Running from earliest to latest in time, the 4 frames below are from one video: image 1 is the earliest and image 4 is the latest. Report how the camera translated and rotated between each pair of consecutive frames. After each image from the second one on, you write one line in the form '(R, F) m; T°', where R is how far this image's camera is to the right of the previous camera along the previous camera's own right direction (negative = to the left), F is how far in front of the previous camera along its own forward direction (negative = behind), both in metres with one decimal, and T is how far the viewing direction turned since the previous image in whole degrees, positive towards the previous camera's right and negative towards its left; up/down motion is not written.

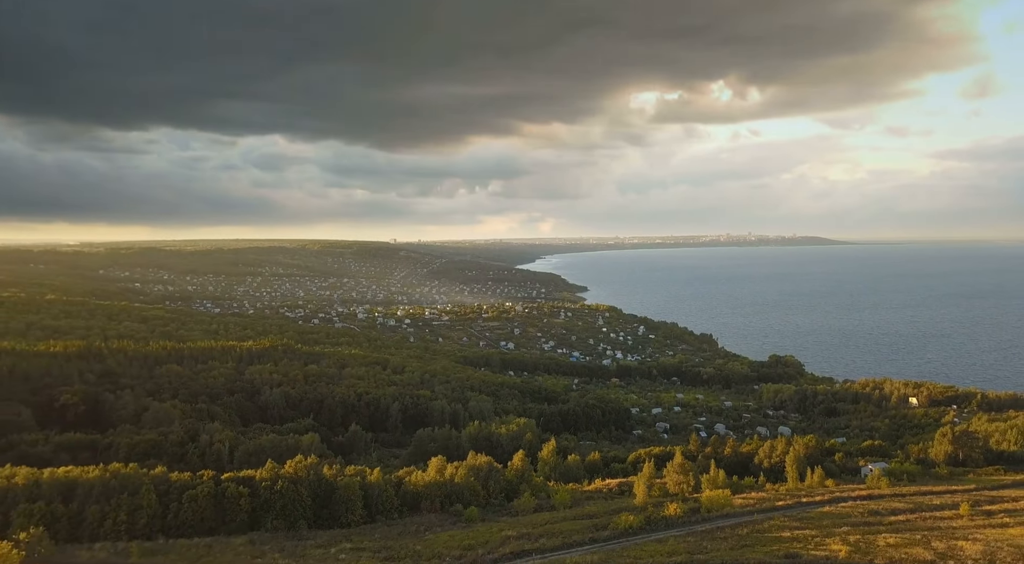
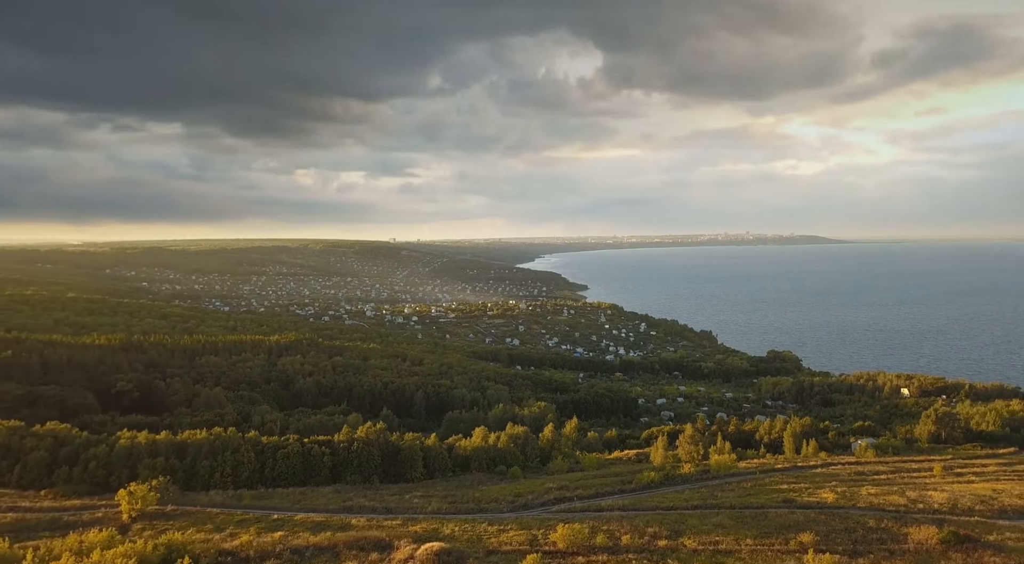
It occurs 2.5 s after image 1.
(-1.7, -5.2) m; 0°
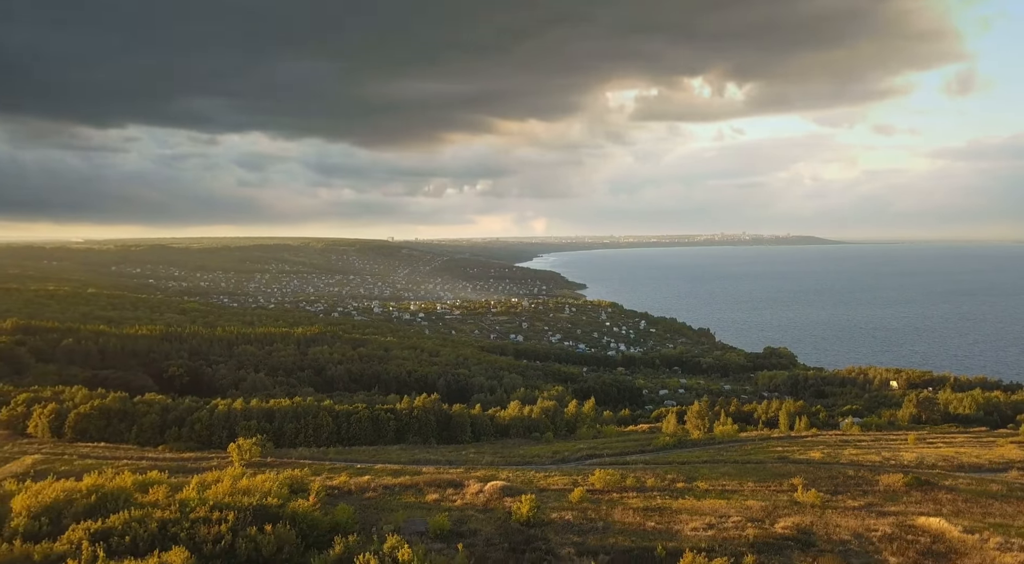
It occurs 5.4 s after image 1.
(-1.9, -6.0) m; 0°
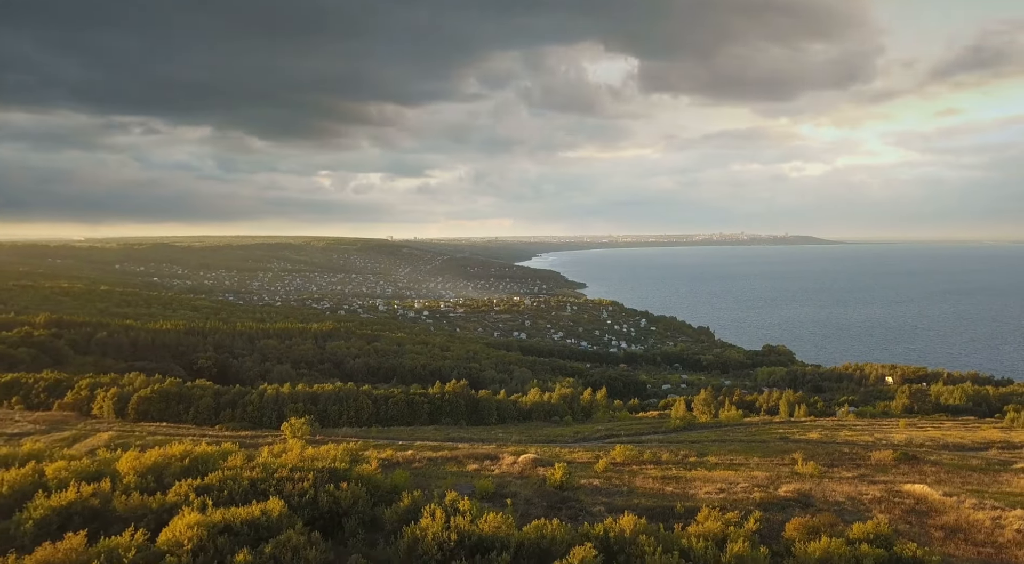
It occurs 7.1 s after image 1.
(-1.3, -3.5) m; 0°
